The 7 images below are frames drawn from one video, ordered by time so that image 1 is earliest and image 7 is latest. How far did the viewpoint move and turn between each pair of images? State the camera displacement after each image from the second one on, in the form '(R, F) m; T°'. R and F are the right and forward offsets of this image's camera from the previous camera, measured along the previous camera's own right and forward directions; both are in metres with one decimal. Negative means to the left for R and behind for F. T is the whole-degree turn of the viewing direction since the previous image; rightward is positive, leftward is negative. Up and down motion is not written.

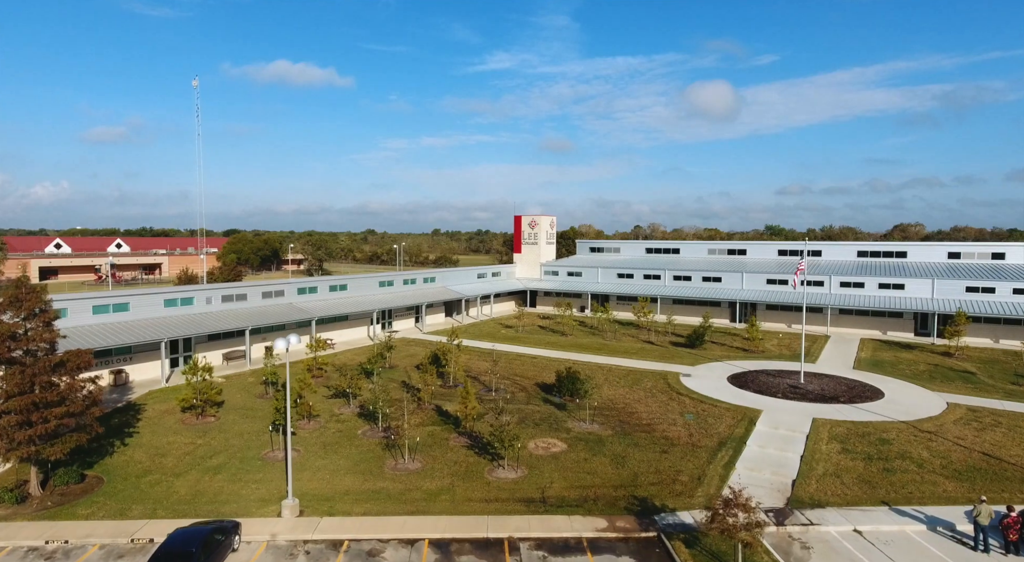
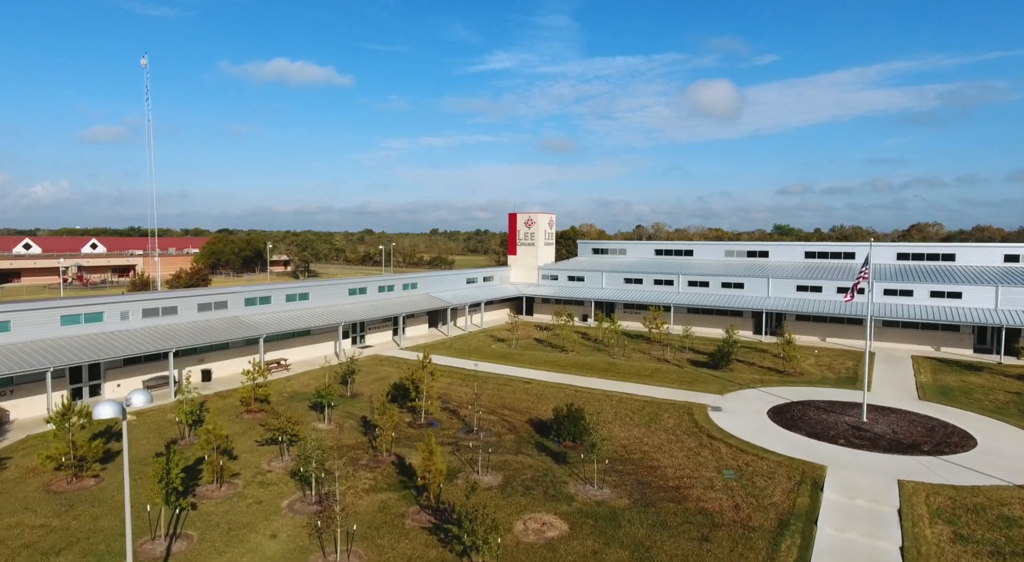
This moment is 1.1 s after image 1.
(+0.5, +6.5) m; 0°
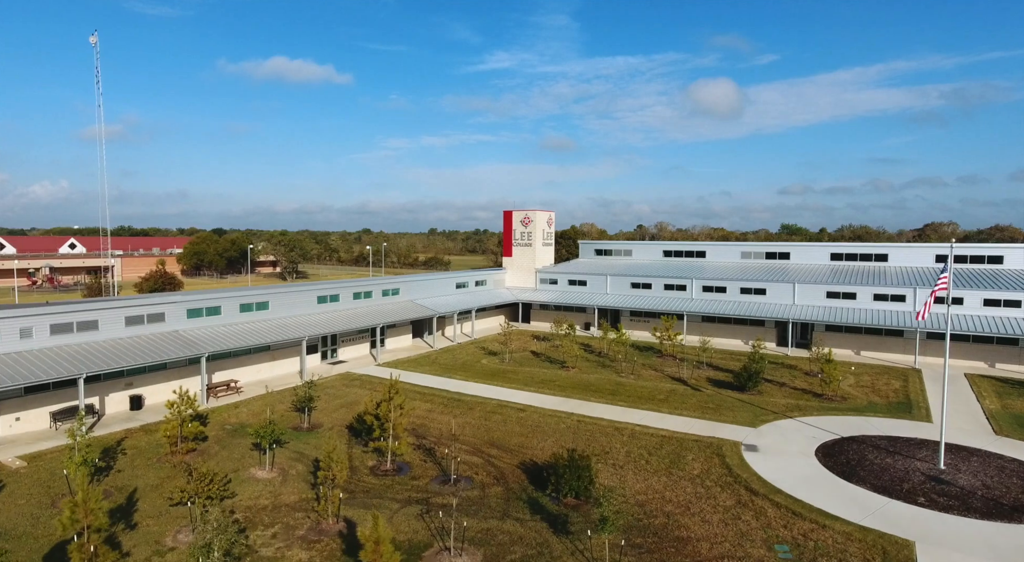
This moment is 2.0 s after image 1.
(+0.4, +5.0) m; 0°
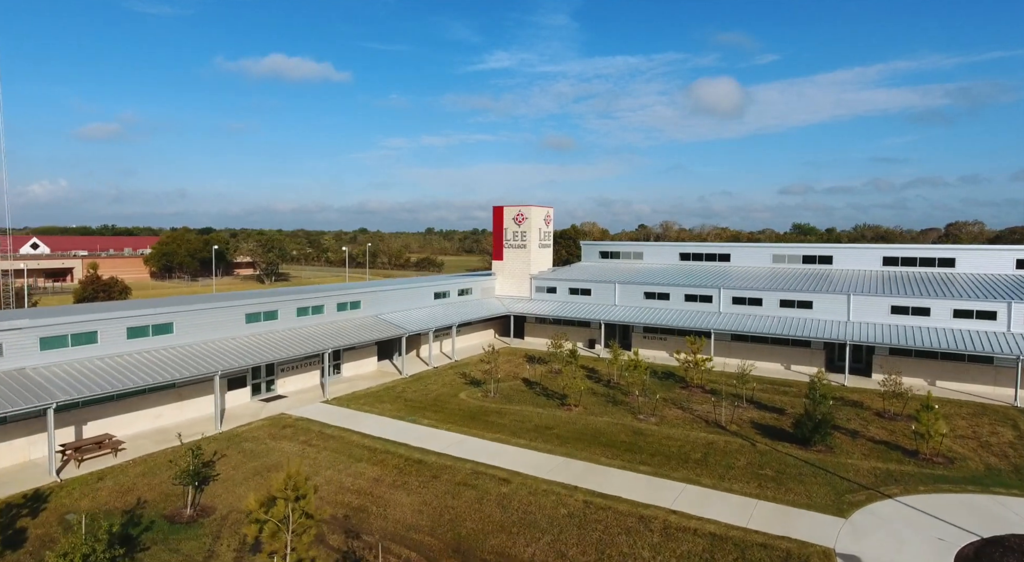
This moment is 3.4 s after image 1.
(+0.6, +7.7) m; 0°
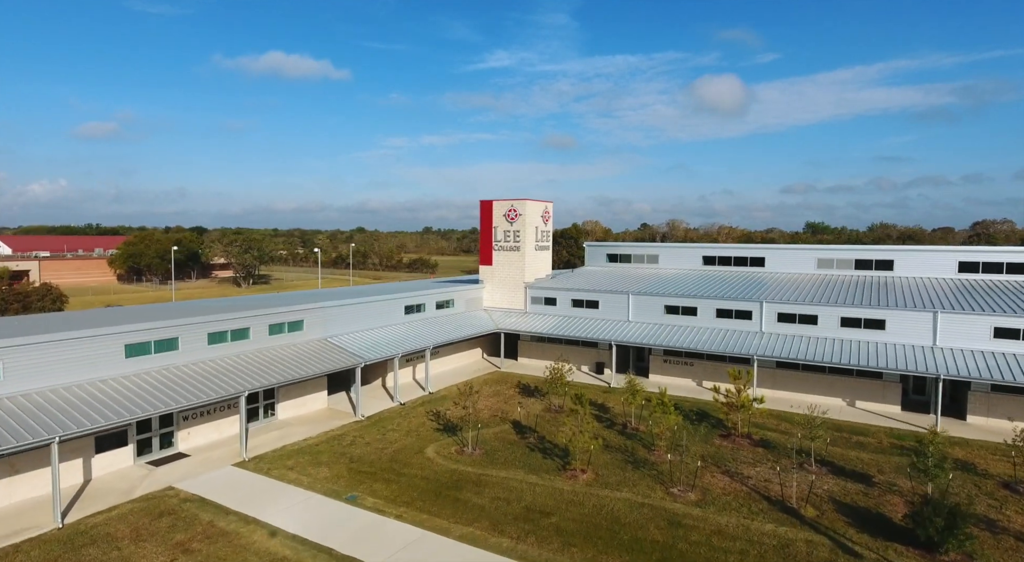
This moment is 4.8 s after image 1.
(+0.5, +7.4) m; 0°
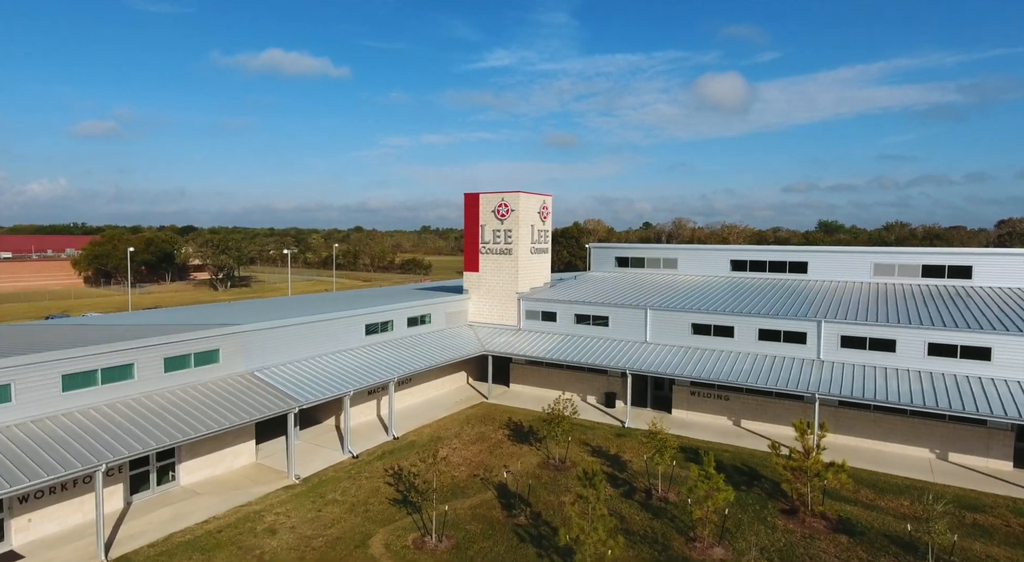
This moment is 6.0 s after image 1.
(+0.5, +6.4) m; 0°
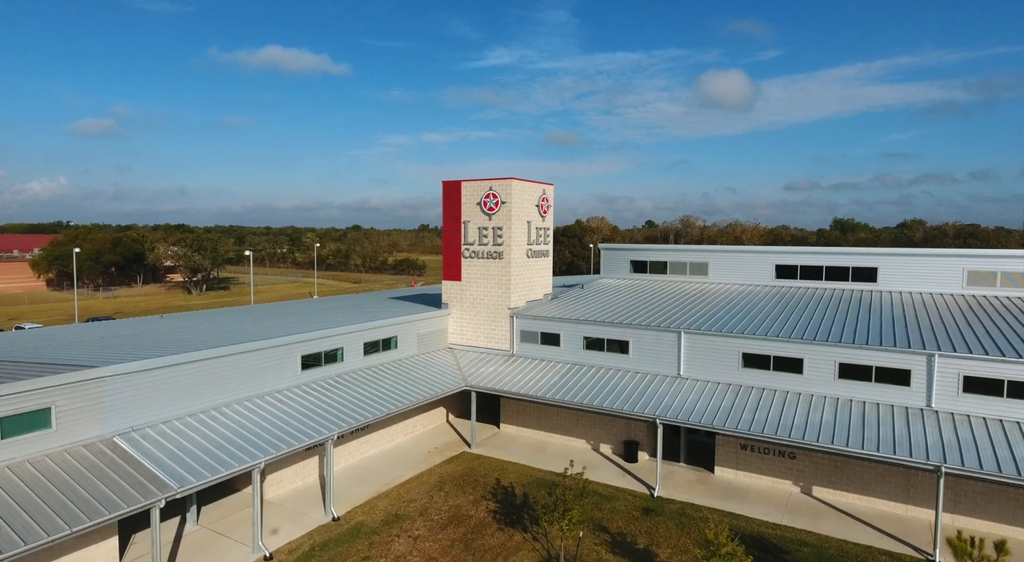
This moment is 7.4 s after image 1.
(+0.4, +6.5) m; 0°
